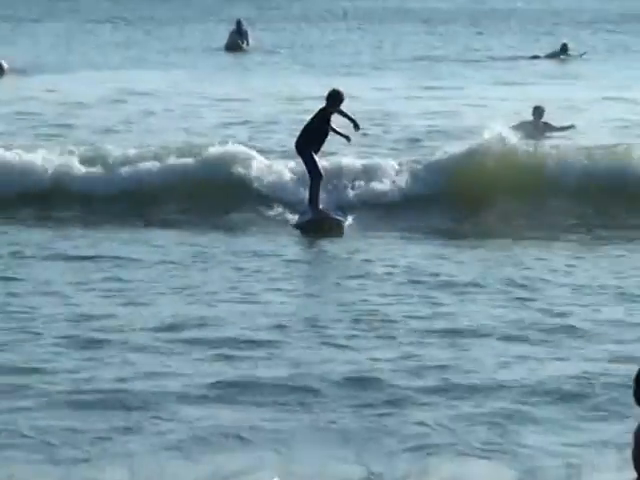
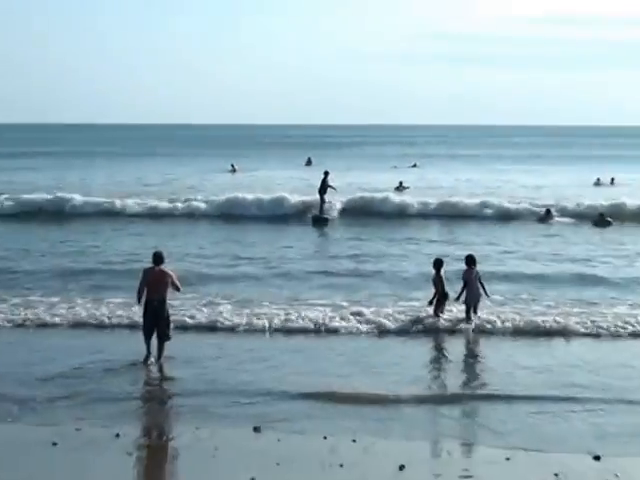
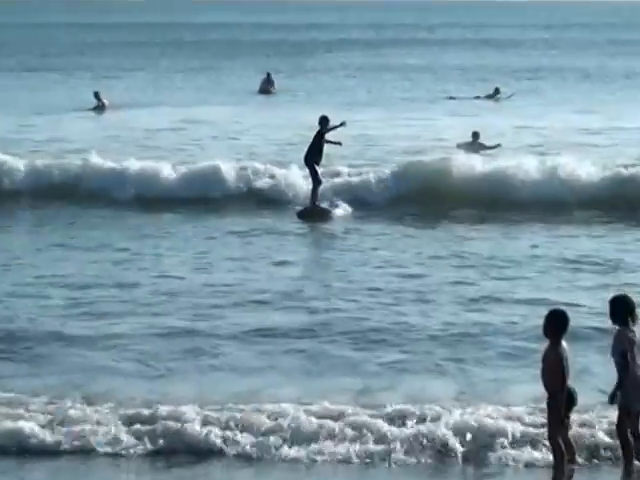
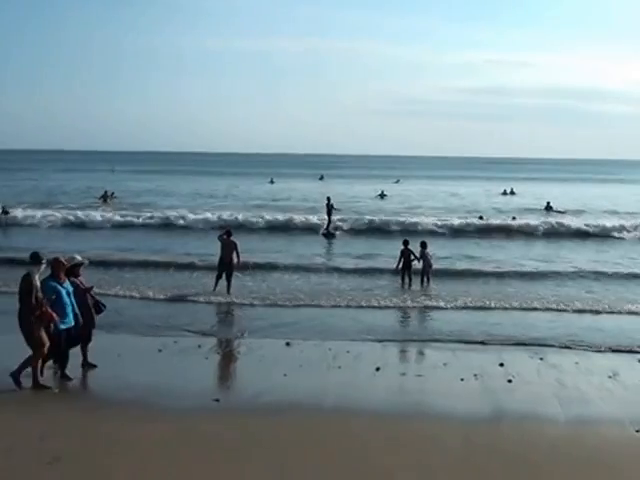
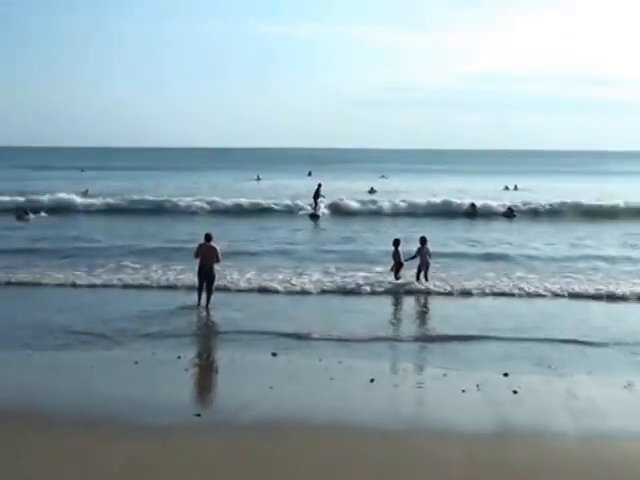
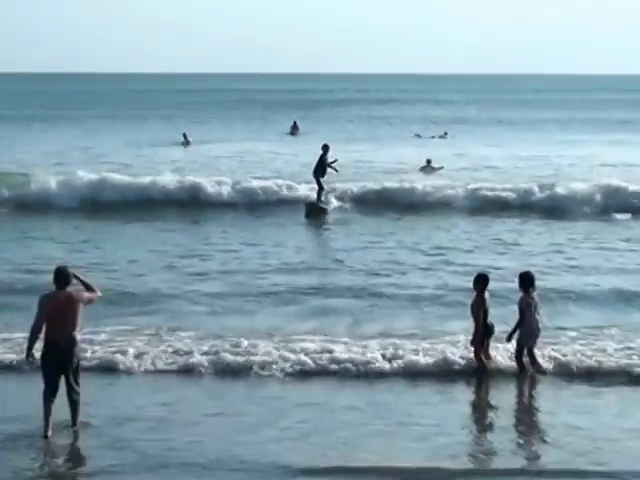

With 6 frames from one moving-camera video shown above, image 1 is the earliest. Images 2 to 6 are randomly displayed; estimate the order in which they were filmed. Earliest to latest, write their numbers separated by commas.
3, 6, 2, 5, 4
